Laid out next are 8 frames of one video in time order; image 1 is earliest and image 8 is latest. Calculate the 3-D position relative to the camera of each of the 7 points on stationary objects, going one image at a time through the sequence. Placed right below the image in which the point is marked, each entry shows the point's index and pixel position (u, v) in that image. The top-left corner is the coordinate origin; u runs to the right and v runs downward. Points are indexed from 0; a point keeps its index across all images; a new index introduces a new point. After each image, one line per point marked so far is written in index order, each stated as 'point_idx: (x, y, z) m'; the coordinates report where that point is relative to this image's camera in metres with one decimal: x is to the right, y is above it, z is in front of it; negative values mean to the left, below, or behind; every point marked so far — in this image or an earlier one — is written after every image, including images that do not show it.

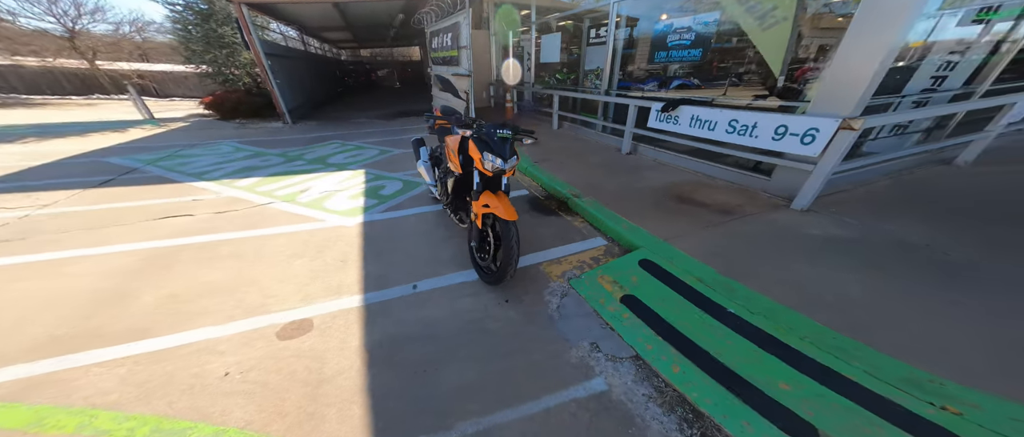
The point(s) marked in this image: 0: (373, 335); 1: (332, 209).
0: (-0.9, -0.8, +2.0) m
1: (-2.2, +0.1, +3.7) m
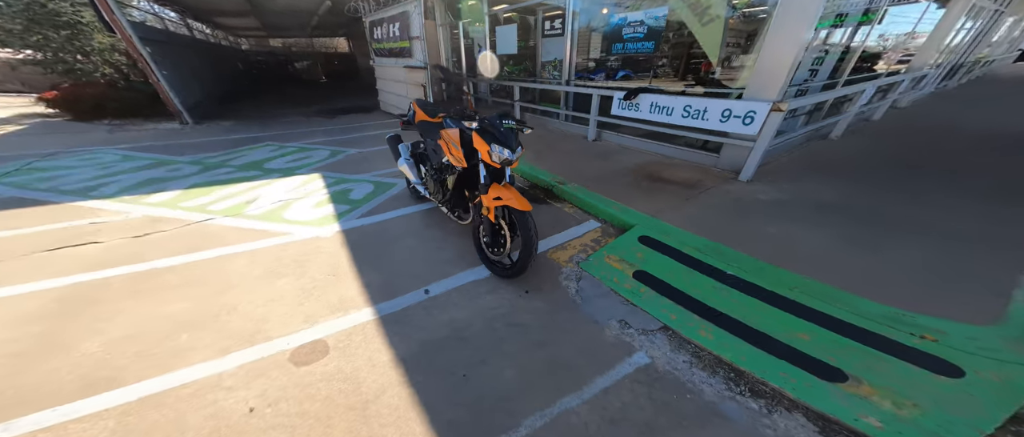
0: (-0.7, -0.8, +1.9) m
1: (-2.4, 0.0, +3.3) m
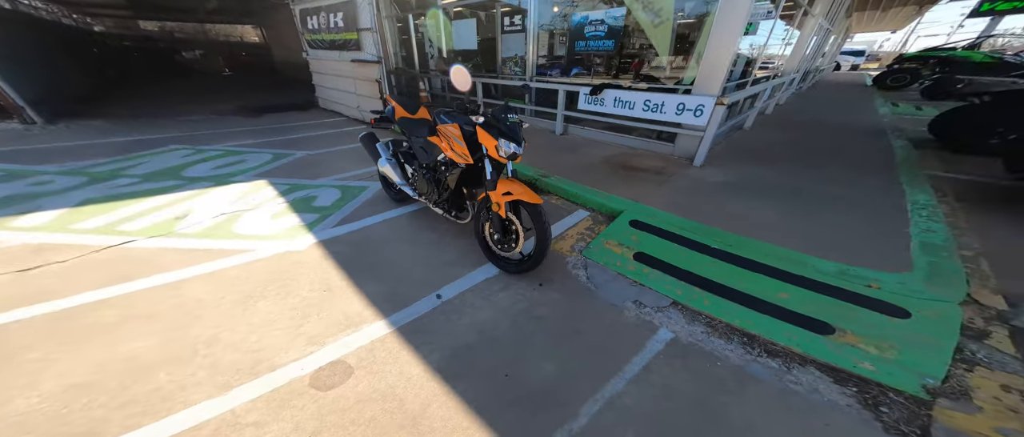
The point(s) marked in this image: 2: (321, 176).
0: (-0.5, -0.8, +1.8) m
1: (-2.4, -0.1, +2.8) m
2: (-2.6, +0.5, +4.0) m
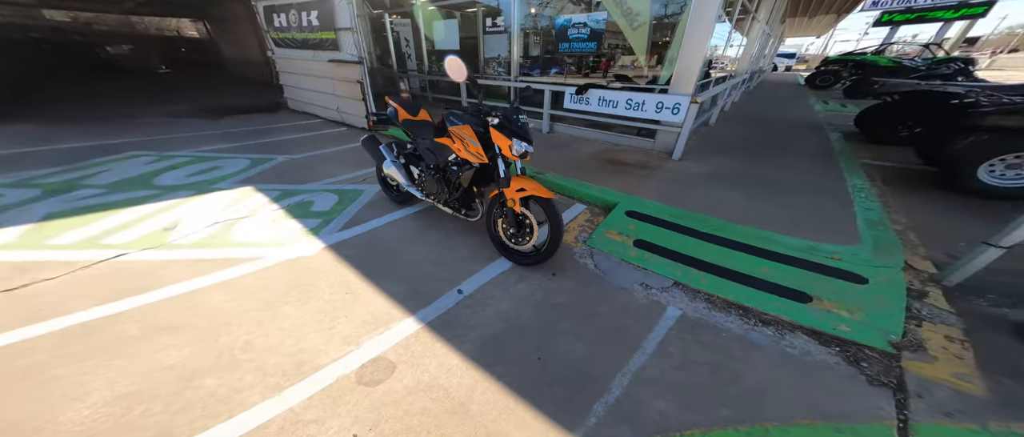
0: (-0.3, -0.8, +1.9) m
1: (-2.3, -0.2, +2.7) m
2: (-2.7, +0.5, +3.9) m
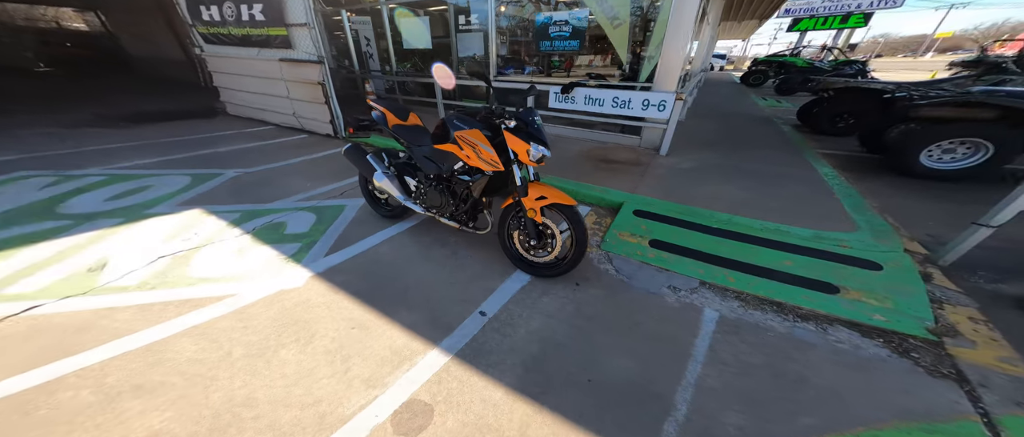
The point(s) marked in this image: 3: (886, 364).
0: (0.0, -0.9, +1.7) m
1: (-2.2, -0.4, +2.3) m
2: (-2.7, +0.2, +3.4) m
3: (+1.9, -0.7, +1.5) m
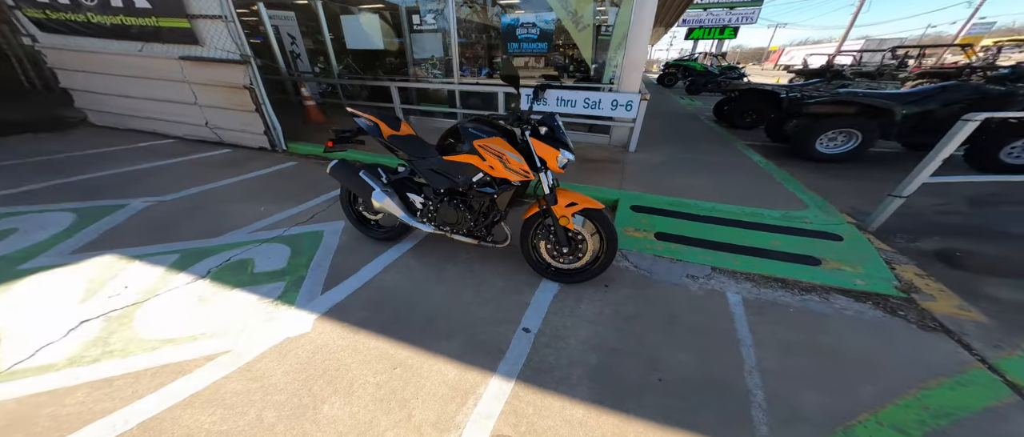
0: (+0.4, -0.9, +1.6) m
1: (-1.9, -0.7, +1.8) m
2: (-2.7, -0.1, +2.8) m
3: (+2.3, -0.6, +1.8) m
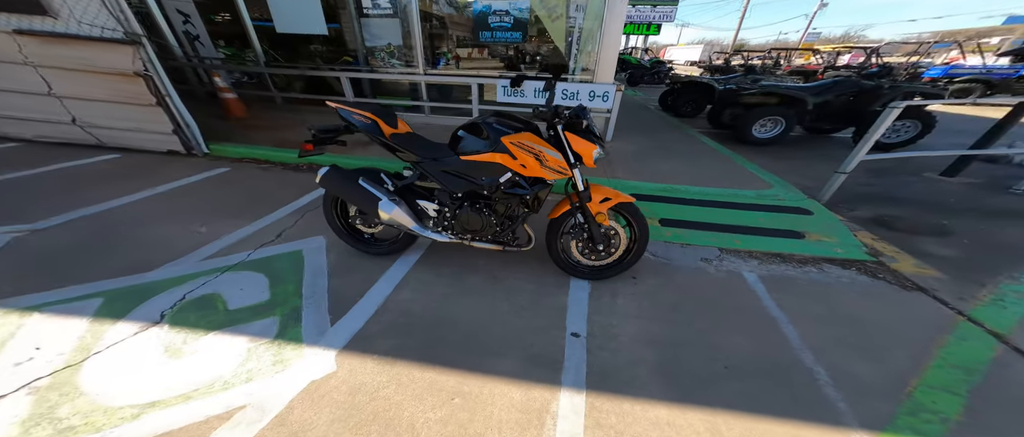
0: (+0.8, -0.9, +1.6) m
1: (-1.5, -0.8, +1.3) m
2: (-2.5, -0.3, +2.2) m
3: (+2.6, -0.4, +2.1) m
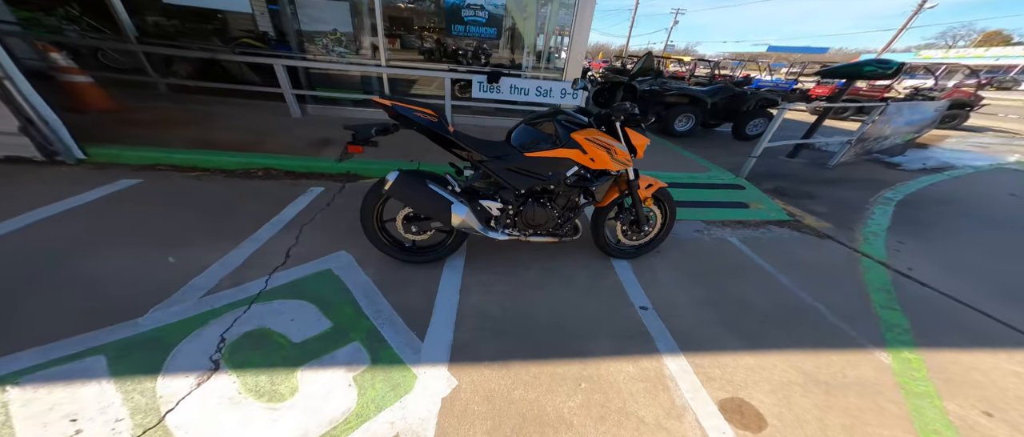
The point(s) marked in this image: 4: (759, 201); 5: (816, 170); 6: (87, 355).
0: (+1.4, -0.8, +2.0) m
1: (-0.7, -0.9, +1.1) m
2: (-1.9, -0.5, +1.6) m
3: (+3.0, -0.1, +3.0) m
4: (+3.0, +0.3, +3.6) m
5: (+6.0, +1.0, +5.9) m
6: (-1.8, -0.7, +1.3) m
